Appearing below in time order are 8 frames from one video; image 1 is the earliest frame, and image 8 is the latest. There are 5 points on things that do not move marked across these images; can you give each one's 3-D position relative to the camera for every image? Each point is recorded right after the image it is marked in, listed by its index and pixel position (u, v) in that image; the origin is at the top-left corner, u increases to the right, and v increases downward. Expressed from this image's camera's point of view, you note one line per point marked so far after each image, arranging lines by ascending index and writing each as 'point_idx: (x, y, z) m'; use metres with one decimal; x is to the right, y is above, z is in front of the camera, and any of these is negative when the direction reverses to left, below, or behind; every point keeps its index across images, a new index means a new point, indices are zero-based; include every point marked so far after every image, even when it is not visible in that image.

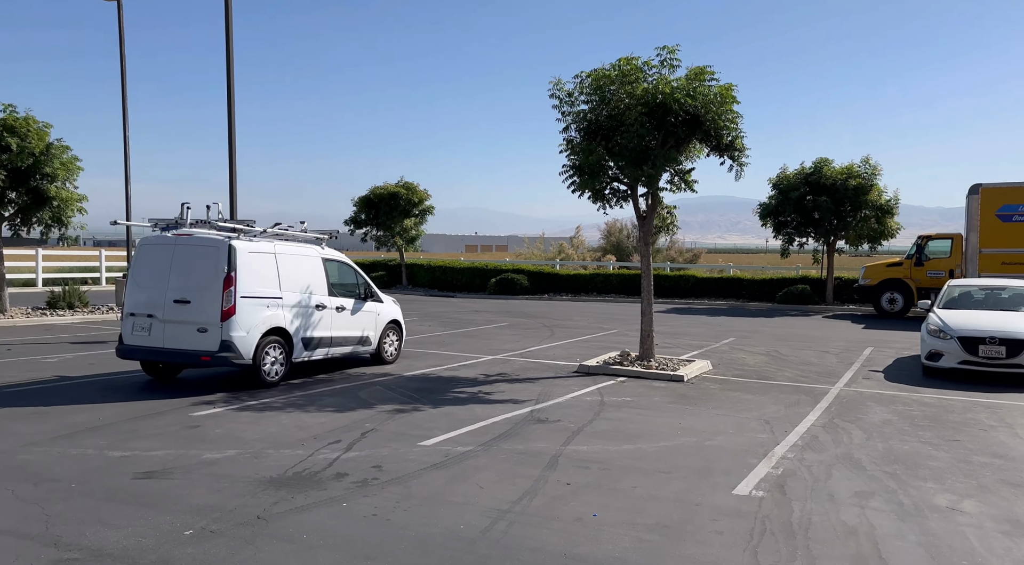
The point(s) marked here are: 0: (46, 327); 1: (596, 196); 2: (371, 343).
0: (-10.2, -1.0, +17.5) m
1: (+1.2, +1.3, +11.4) m
2: (-2.1, -0.9, +11.3) m
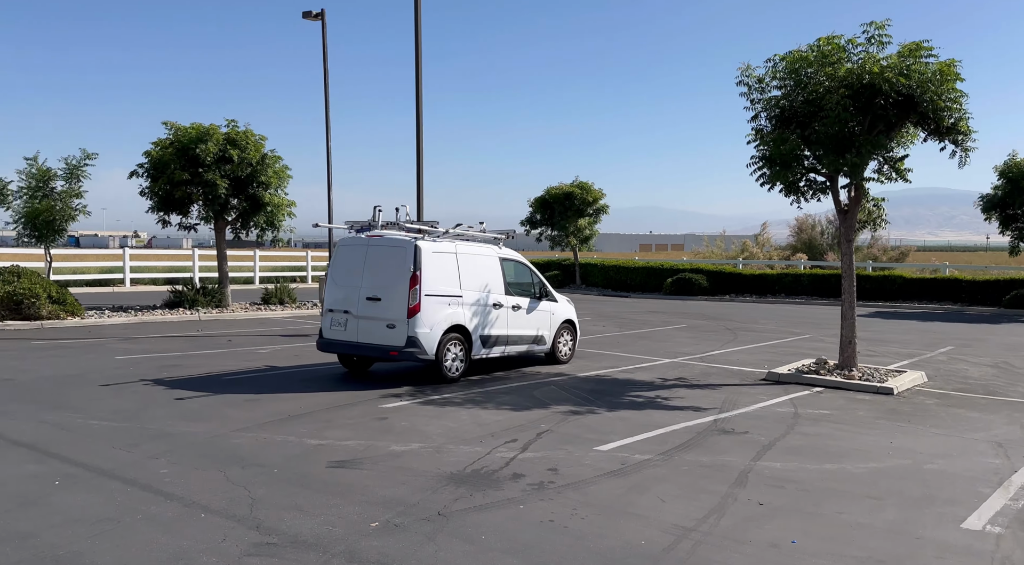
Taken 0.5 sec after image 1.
0: (-6.1, -0.9, +19.1) m
1: (+3.7, +1.3, +10.6) m
2: (+0.5, -0.9, +11.3) m
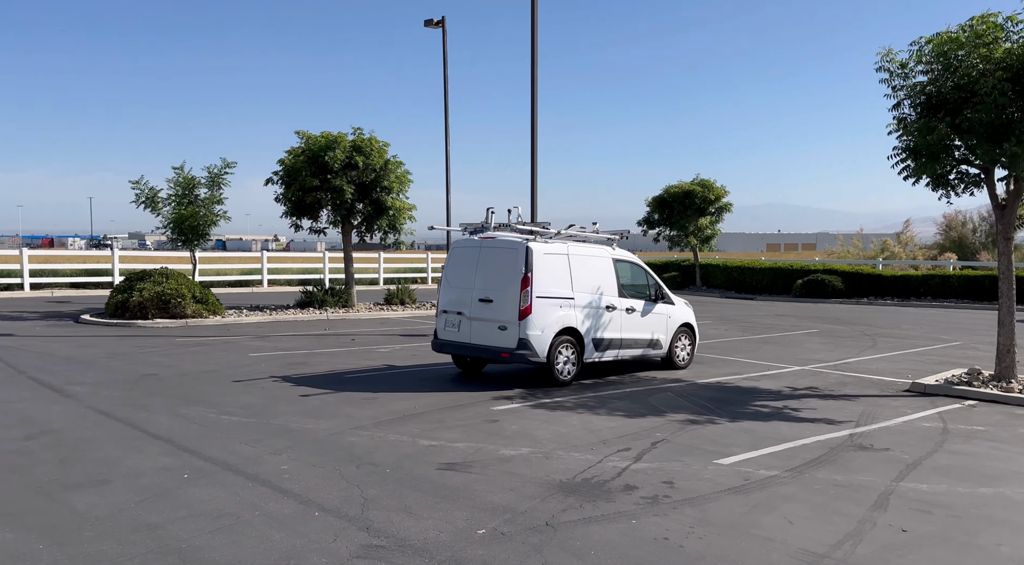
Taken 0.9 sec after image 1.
0: (-3.2, -0.9, +19.5) m
1: (+5.2, +1.2, +9.7) m
2: (+2.1, -0.9, +10.8) m
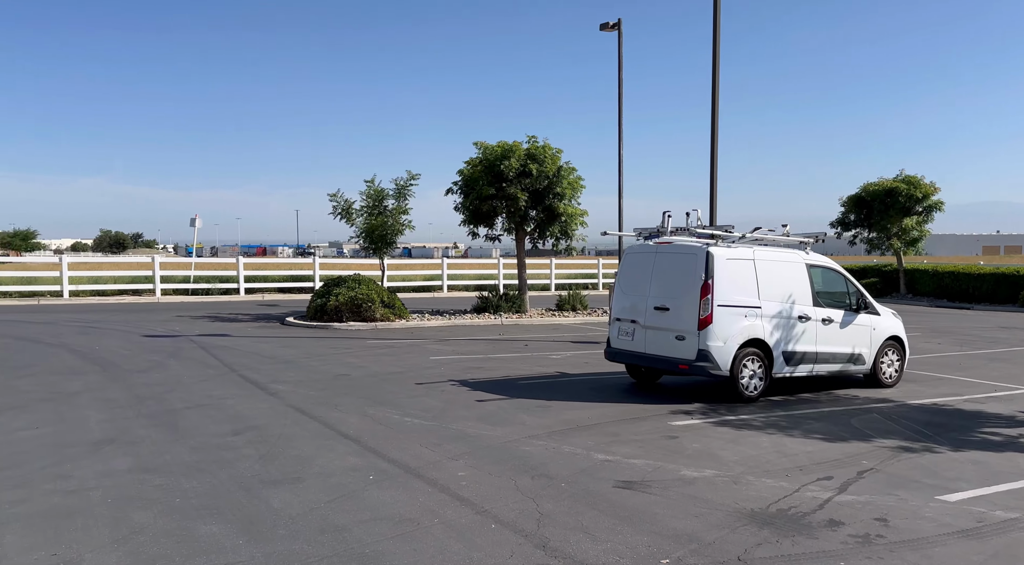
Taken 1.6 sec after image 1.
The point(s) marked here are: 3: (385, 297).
0: (+1.1, -1.1, +19.5) m
1: (+7.2, +1.2, +8.1) m
2: (+4.4, -1.0, +9.9) m
3: (-3.1, -0.3, +18.4) m
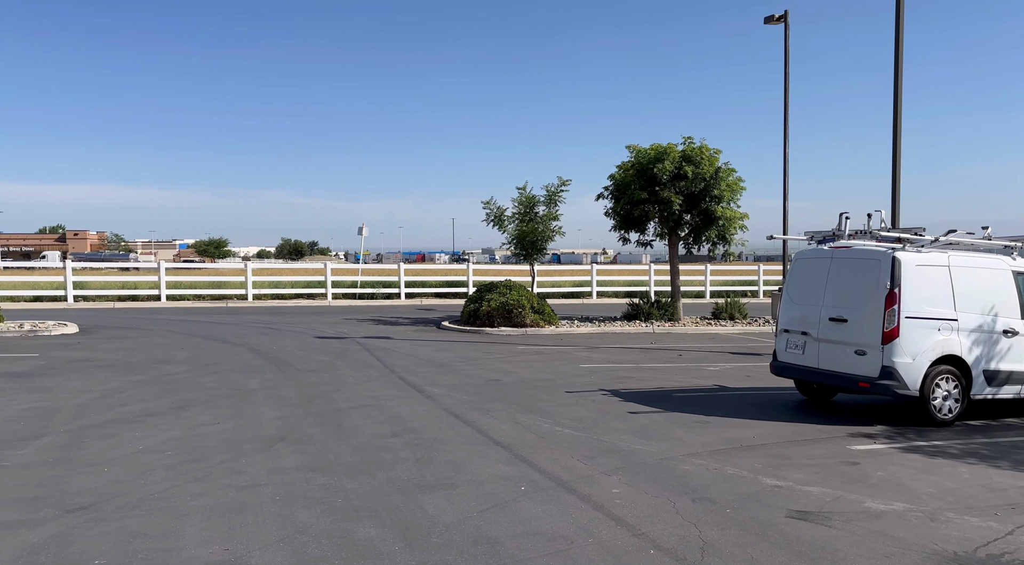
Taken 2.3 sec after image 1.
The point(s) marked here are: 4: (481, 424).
0: (+4.7, -1.3, +18.7) m
1: (+8.6, +1.1, +6.4) m
2: (+6.2, -1.1, +8.6) m
3: (+0.5, -0.5, +18.4) m
4: (-0.3, -1.5, +8.6) m
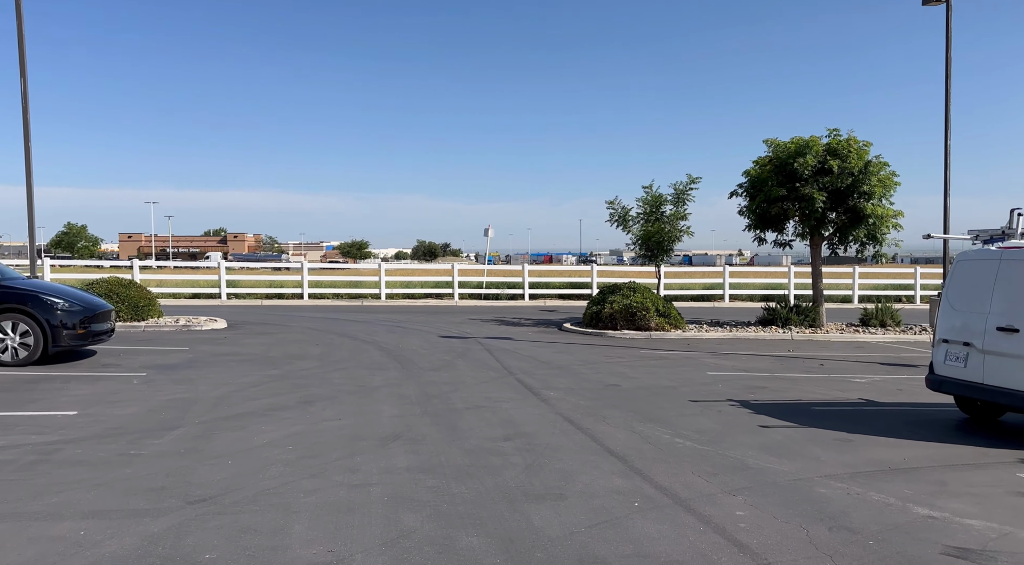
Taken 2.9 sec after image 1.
0: (+7.6, -1.4, +17.4) m
1: (+9.4, +1.0, +4.5) m
2: (+7.3, -1.1, +7.1) m
3: (+3.4, -0.5, +17.8) m
4: (+0.9, -1.6, +8.2) m
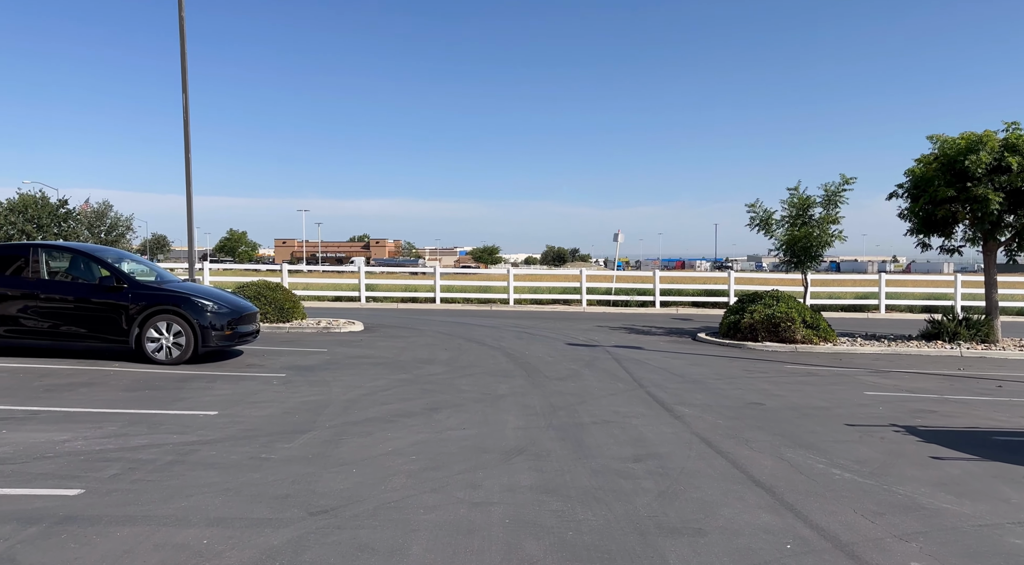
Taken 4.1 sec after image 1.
0: (+10.3, -1.6, +15.4) m
1: (+9.9, +0.8, +2.5) m
2: (+8.4, -1.3, +5.4) m
3: (+6.2, -0.7, +16.5) m
4: (+2.2, -1.6, +7.5) m
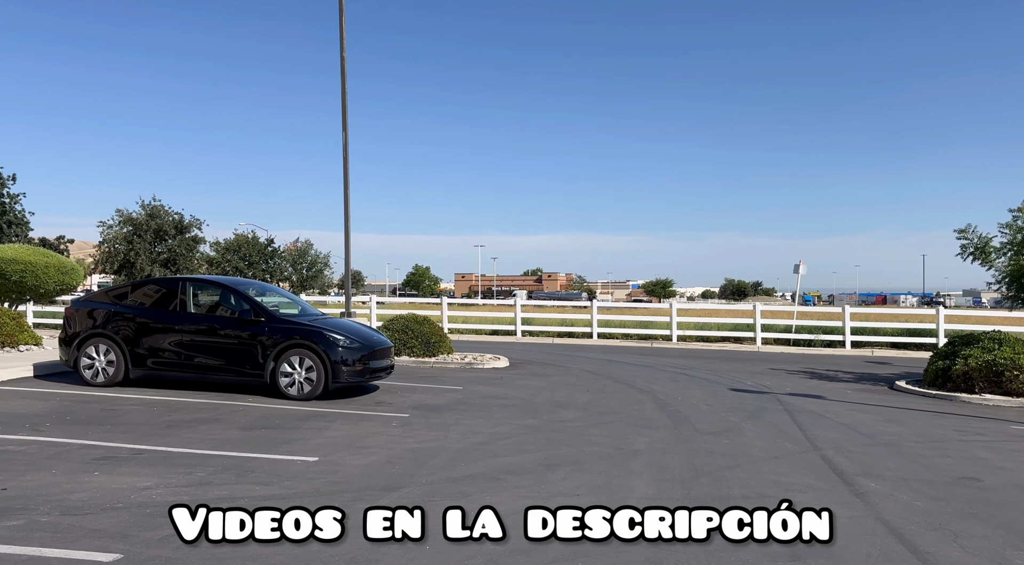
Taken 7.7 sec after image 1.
0: (+12.8, -2.2, +11.3) m
1: (+9.5, +0.8, -1.0) m
2: (+8.6, -1.5, +2.0) m
3: (+9.0, -1.4, +13.4) m
4: (+3.0, -1.9, +5.5) m
